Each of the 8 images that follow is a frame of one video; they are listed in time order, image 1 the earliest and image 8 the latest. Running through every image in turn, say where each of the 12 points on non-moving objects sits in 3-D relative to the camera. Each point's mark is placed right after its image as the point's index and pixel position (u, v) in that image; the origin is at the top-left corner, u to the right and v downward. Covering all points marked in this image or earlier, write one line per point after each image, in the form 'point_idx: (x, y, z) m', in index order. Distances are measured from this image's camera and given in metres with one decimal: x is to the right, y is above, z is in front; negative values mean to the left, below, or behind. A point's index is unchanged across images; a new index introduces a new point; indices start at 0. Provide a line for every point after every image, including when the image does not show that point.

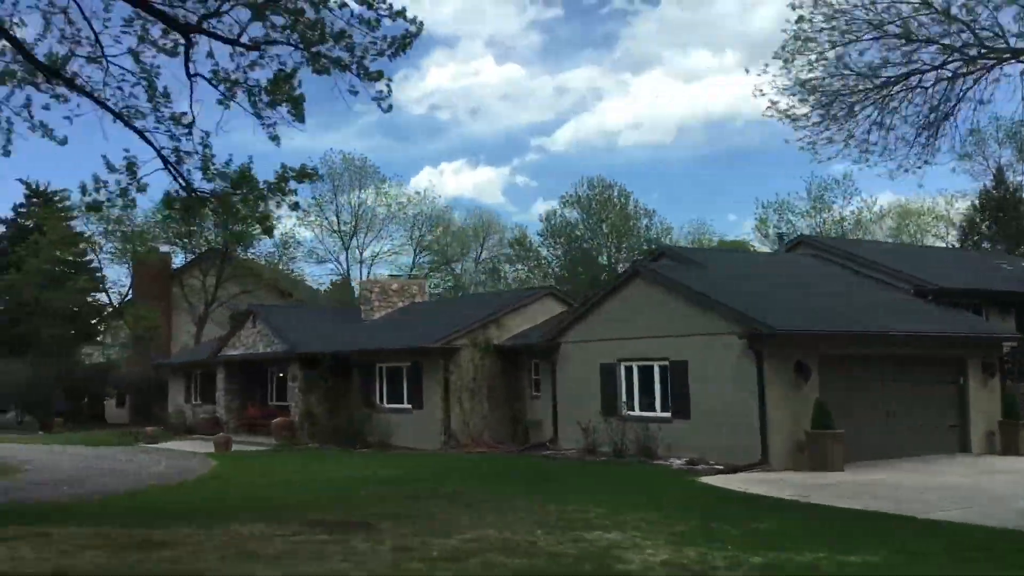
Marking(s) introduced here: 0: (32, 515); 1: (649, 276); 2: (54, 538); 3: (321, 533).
0: (-6.2, -2.9, +11.4) m
1: (+2.7, +0.3, +17.8) m
2: (-4.9, -2.6, +9.5) m
3: (-2.1, -2.7, +9.9) m
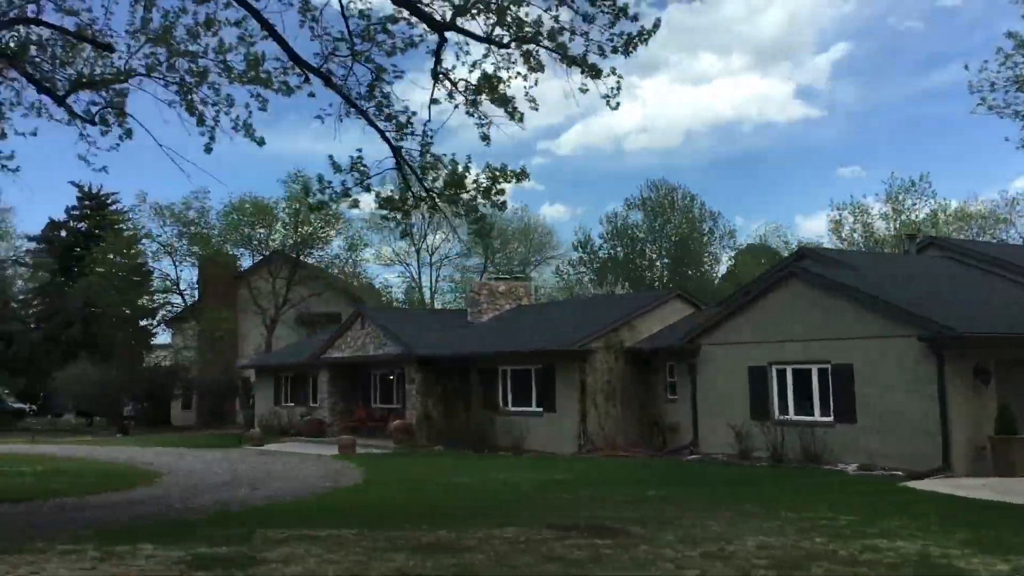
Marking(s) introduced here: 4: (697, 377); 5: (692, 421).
0: (-3.2, -2.9, +11.2) m
1: (+5.8, +0.2, +17.6) m
2: (-2.0, -2.6, +9.3) m
3: (+0.8, -2.7, +9.8) m
4: (+4.0, -1.9, +19.7) m
5: (+4.0, -2.9, +19.9) m
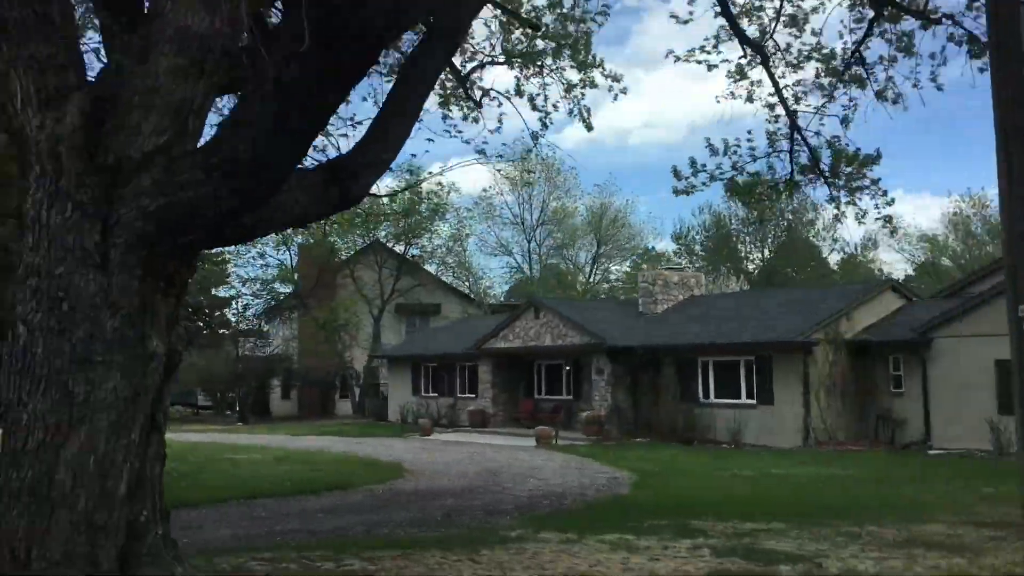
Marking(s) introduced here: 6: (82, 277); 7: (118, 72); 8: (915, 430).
0: (+1.6, -2.7, +11.0) m
1: (+10.7, +0.4, +17.2) m
2: (+2.8, -2.5, +9.0) m
3: (+5.6, -2.6, +9.4) m
4: (+9.0, -1.8, +19.3) m
5: (+8.9, -2.8, +19.5) m
6: (-2.4, +0.1, +5.1) m
7: (-2.3, +1.3, +5.4) m
8: (+8.8, -3.1, +19.7) m
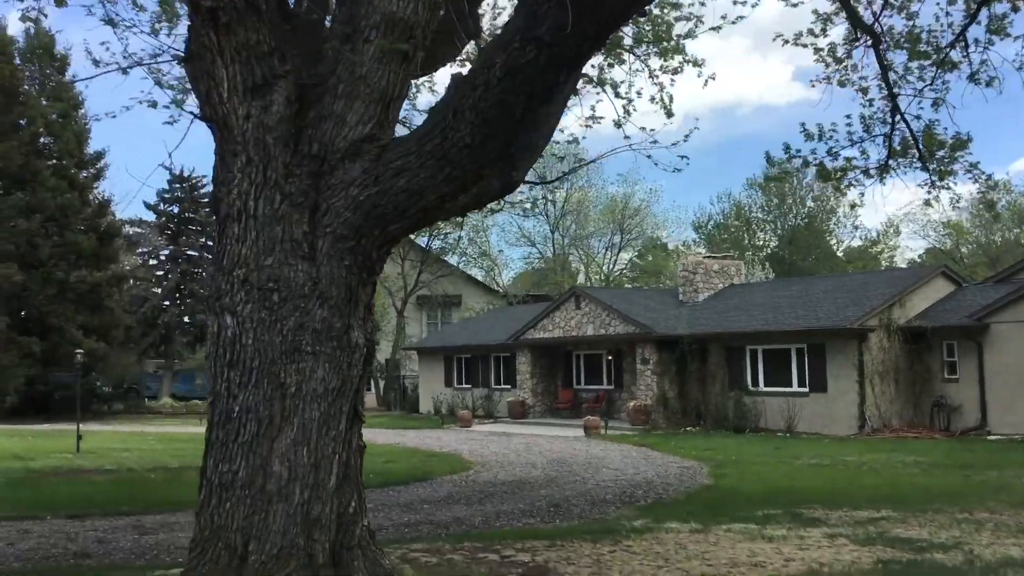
0: (+2.8, -2.6, +10.9) m
1: (+11.9, +0.7, +17.1) m
2: (+4.0, -2.3, +9.0) m
3: (+6.8, -2.4, +9.4) m
4: (+10.2, -1.5, +19.3) m
5: (+10.1, -2.5, +19.5) m
6: (-1.2, +0.1, +5.0) m
7: (-1.1, +1.3, +5.3) m
8: (+10.0, -2.8, +19.7) m
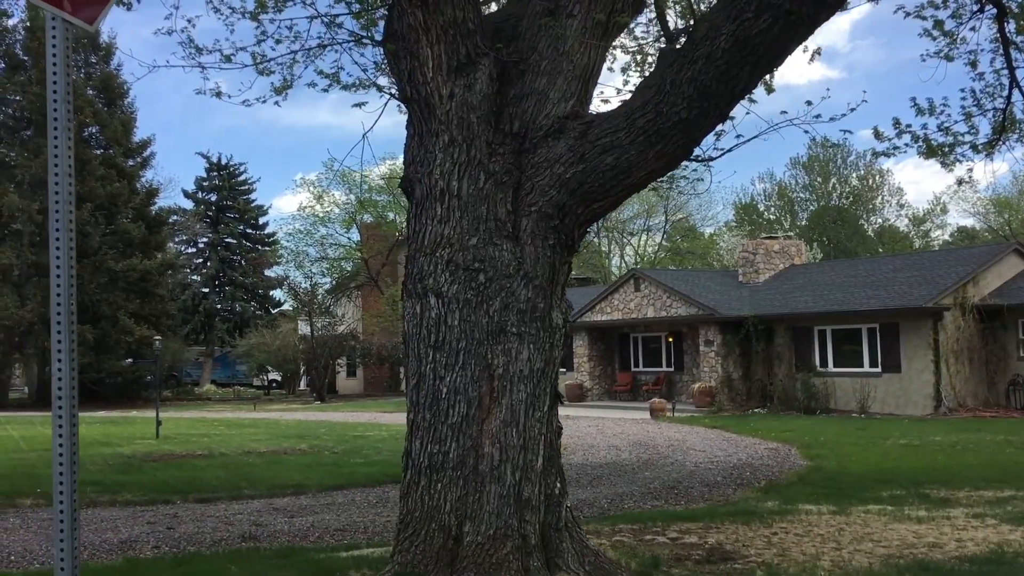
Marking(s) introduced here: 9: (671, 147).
0: (+4.1, -2.3, +10.8) m
1: (+13.3, +1.1, +16.7) m
2: (+5.3, -2.1, +8.8) m
3: (+8.1, -2.1, +9.2) m
4: (+11.7, -1.0, +19.0) m
5: (+11.6, -2.0, +19.1) m
6: (-0.1, +0.2, +5.0) m
7: (0.0, +1.5, +5.2) m
8: (+11.5, -2.3, +19.4) m
9: (+0.8, +0.8, +4.8) m
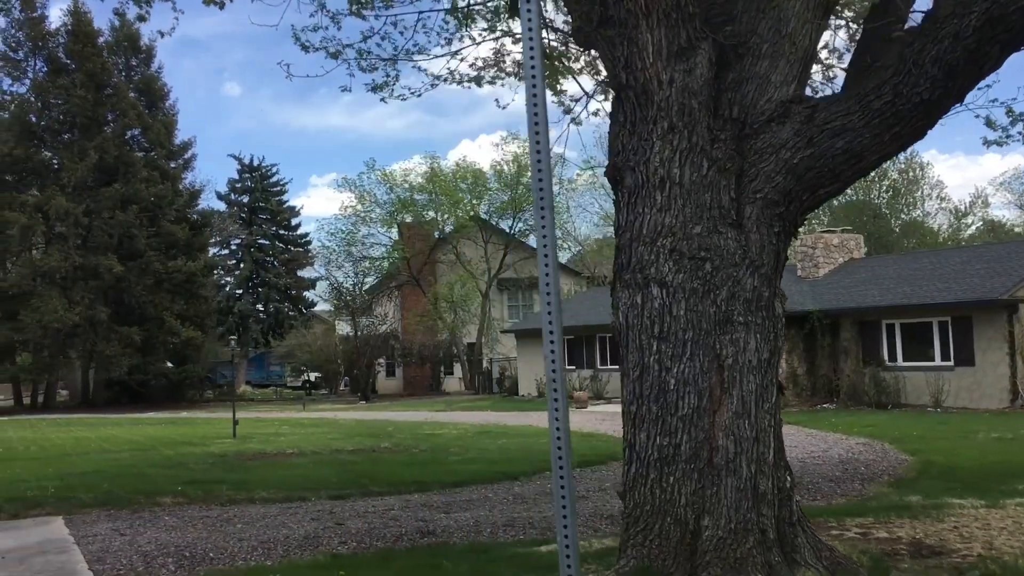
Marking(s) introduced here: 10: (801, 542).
0: (+5.4, -2.2, +10.6) m
1: (+14.7, +1.3, +16.4) m
2: (+6.6, -2.0, +8.6) m
3: (+9.4, -2.0, +8.9) m
4: (+13.2, -0.8, +18.6) m
5: (+13.1, -1.8, +18.8) m
6: (+1.1, +0.3, +4.9) m
7: (+1.3, +1.5, +5.1) m
8: (+13.0, -2.1, +19.1) m
9: (+2.1, +0.8, +4.7) m
10: (+1.5, -1.4, +4.9) m
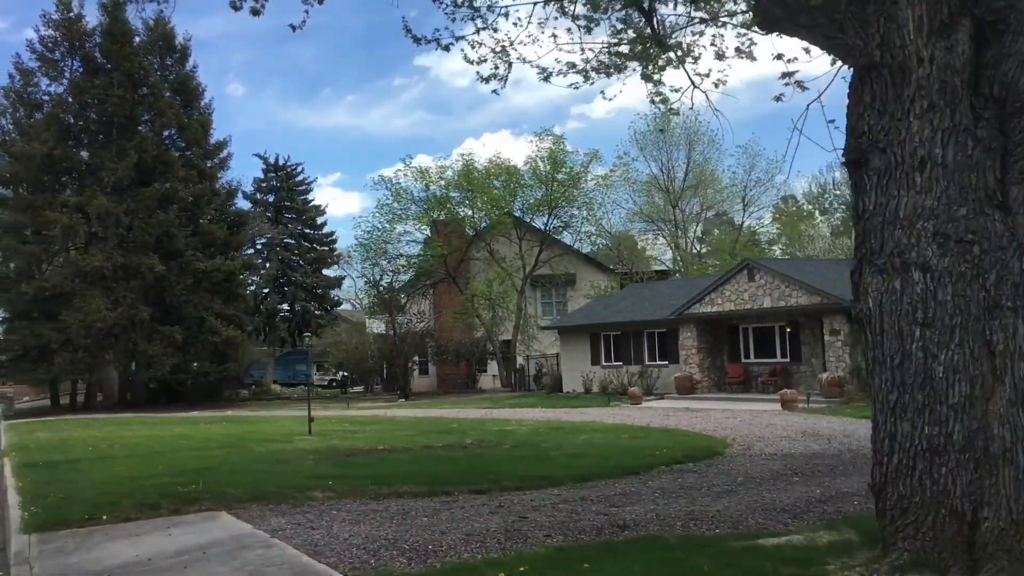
0: (+6.9, -2.1, +10.4) m
1: (+16.2, +1.5, +16.1) m
2: (+8.0, -1.9, +8.4) m
3: (+10.9, -1.8, +8.7) m
4: (+14.7, -0.6, +18.4) m
5: (+14.7, -1.6, +18.6) m
6: (+2.5, +0.4, +4.7) m
7: (+2.6, +1.6, +4.9) m
8: (+14.6, -1.9, +18.8) m
9: (+3.4, +0.9, +4.5) m
10: (+2.9, -1.3, +4.7) m
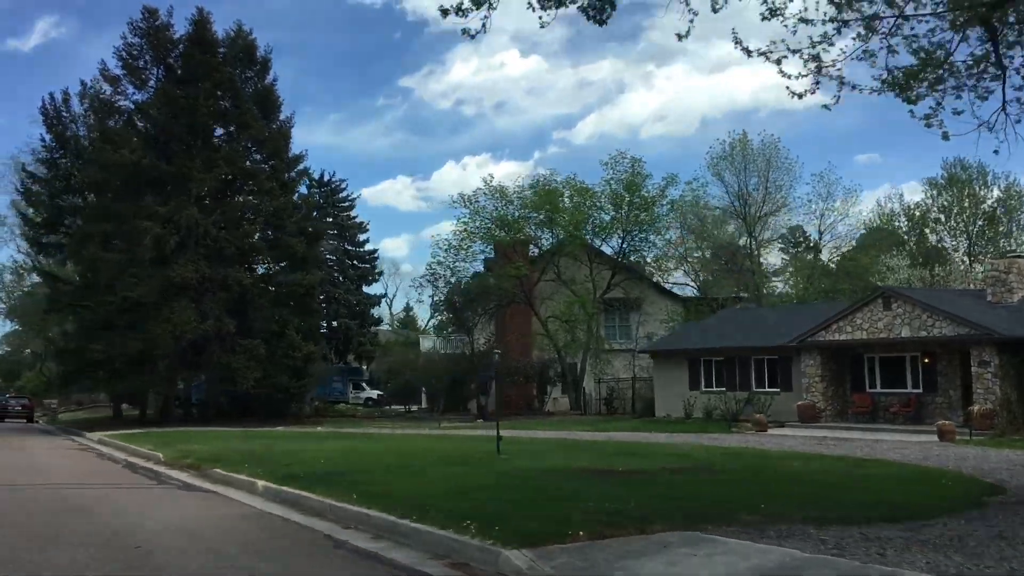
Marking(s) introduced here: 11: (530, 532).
0: (+10.8, -2.5, +10.2) m
1: (+20.1, +0.7, +16.1) m
2: (+12.0, -2.3, +8.2) m
3: (+14.8, -2.3, +8.6) m
4: (+18.5, -1.4, +18.3) m
5: (+18.5, -2.4, +18.5) m
6: (+6.6, +0.2, +4.5) m
7: (+6.7, +1.4, +4.7) m
8: (+18.3, -2.8, +18.7) m
9: (+7.5, +0.7, +4.4) m
10: (+6.9, -1.5, +4.5) m
11: (+0.2, -2.0, +7.4) m
